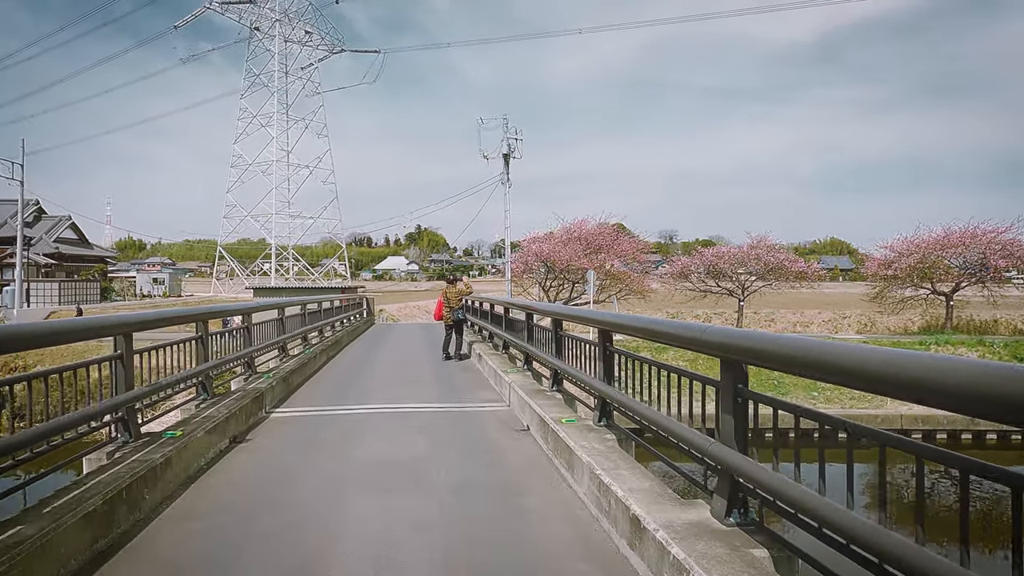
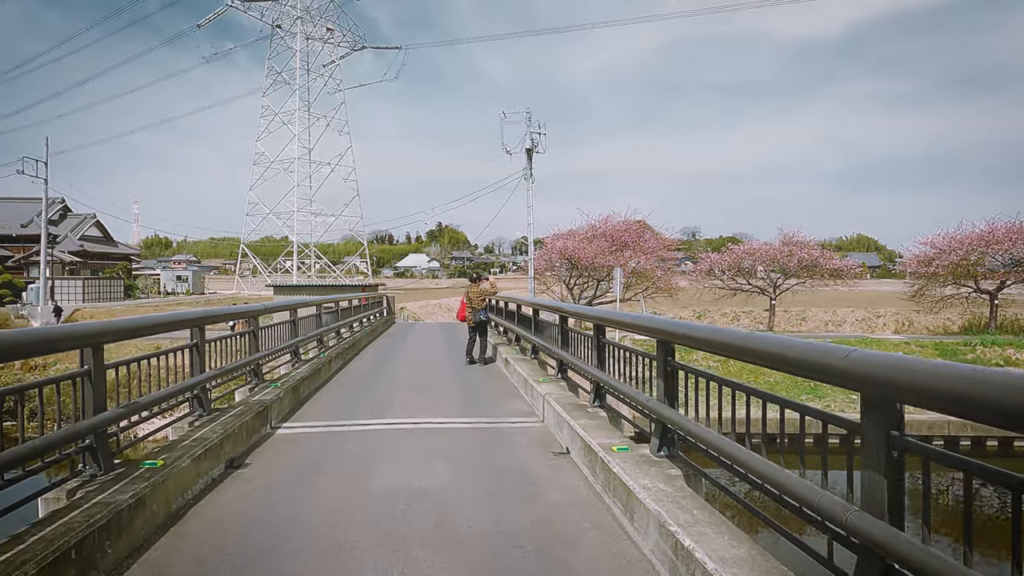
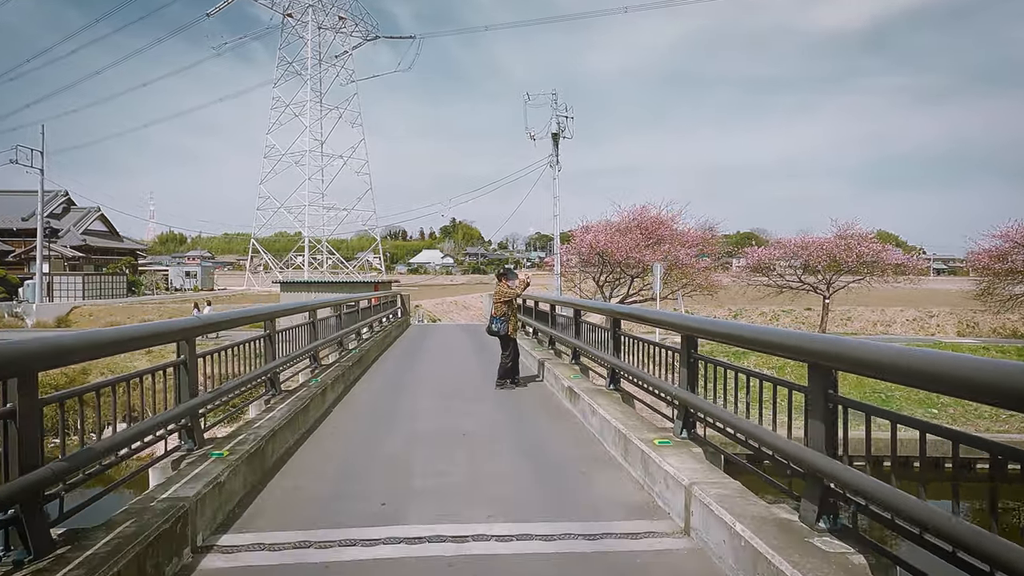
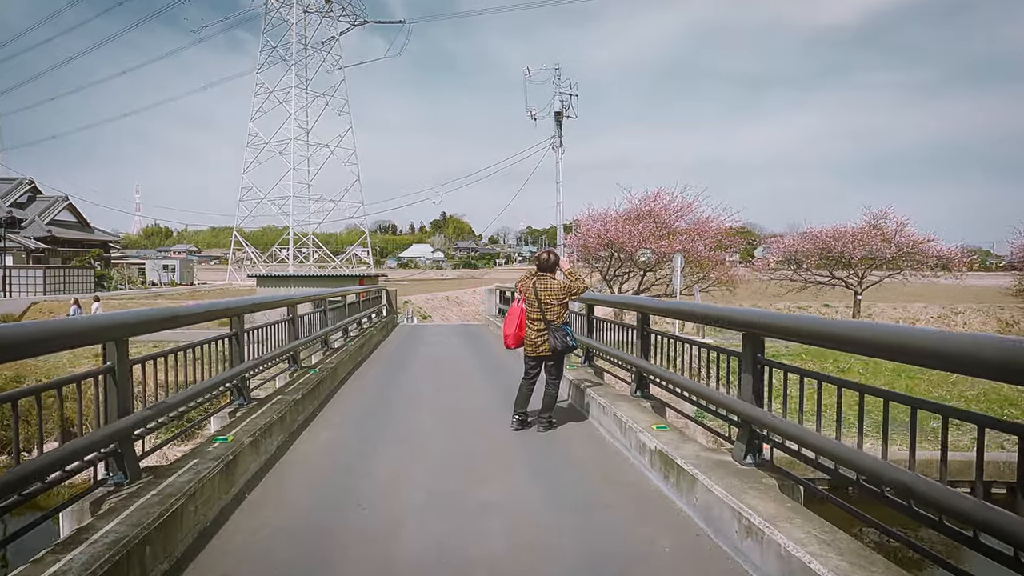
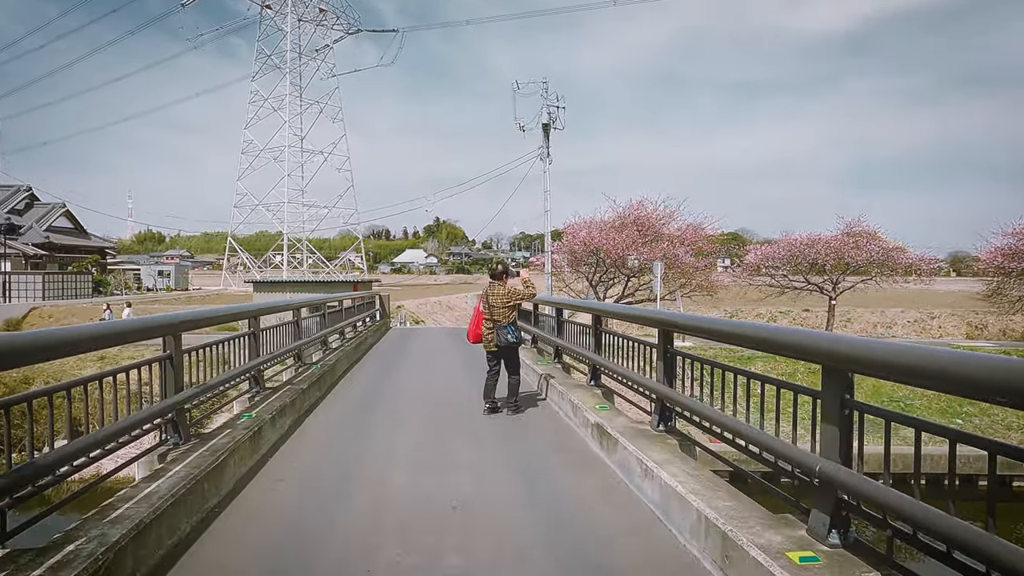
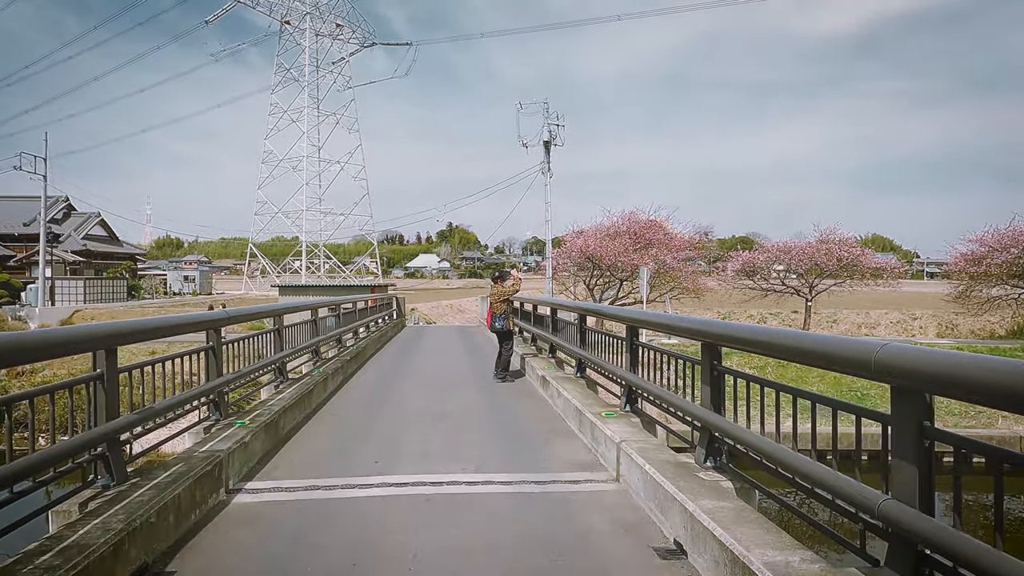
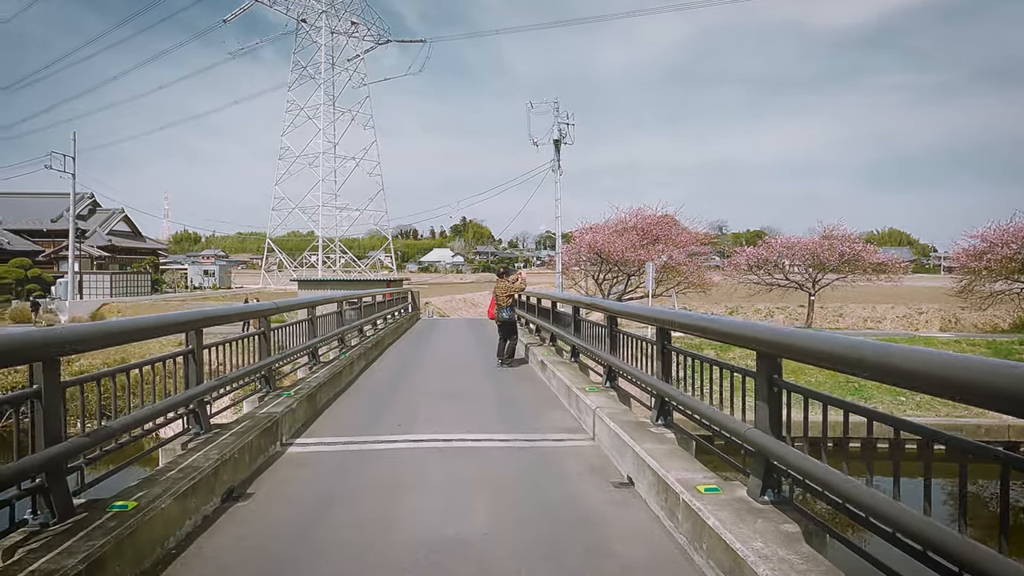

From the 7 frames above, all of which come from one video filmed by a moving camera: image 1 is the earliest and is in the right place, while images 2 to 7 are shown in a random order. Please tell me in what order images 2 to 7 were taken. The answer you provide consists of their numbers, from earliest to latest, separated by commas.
2, 7, 6, 3, 5, 4
